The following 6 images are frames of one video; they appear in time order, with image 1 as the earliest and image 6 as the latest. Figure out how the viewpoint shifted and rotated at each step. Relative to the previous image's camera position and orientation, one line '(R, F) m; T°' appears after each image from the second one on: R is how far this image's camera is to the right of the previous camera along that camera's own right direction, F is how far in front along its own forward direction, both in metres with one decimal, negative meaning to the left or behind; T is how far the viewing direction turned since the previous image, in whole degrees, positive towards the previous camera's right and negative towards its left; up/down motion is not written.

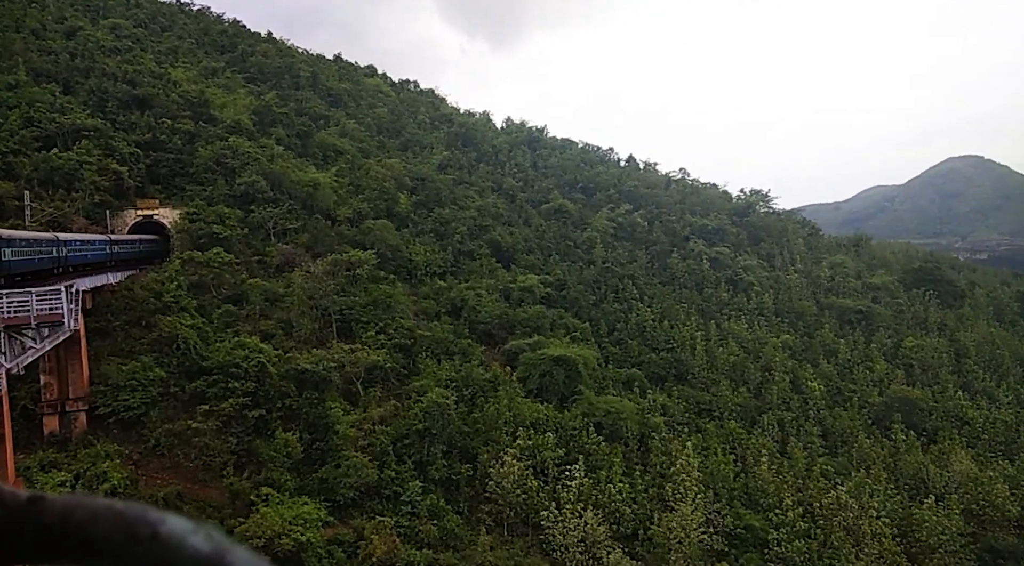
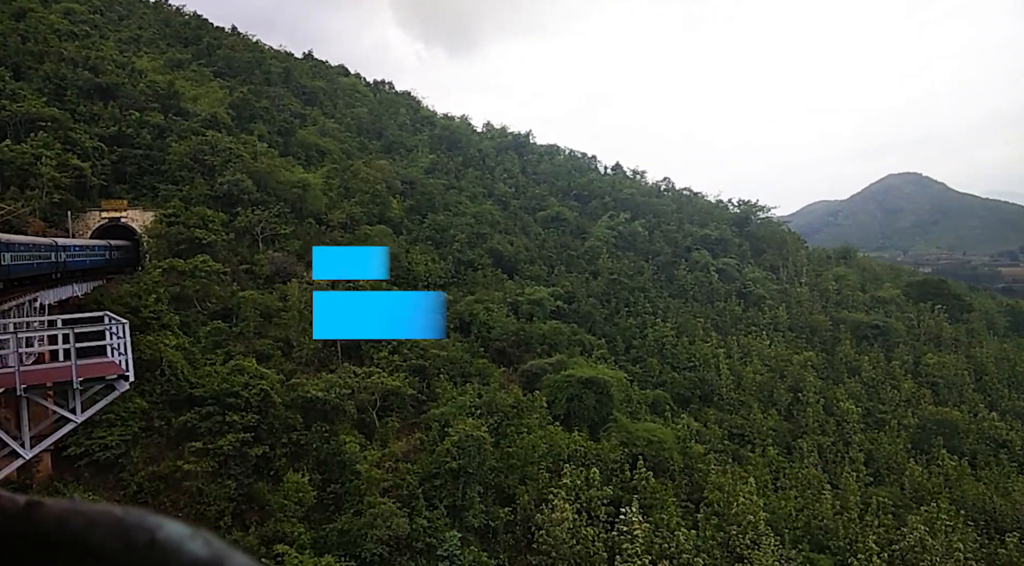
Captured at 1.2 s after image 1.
(-1.9, +2.1) m; +4°
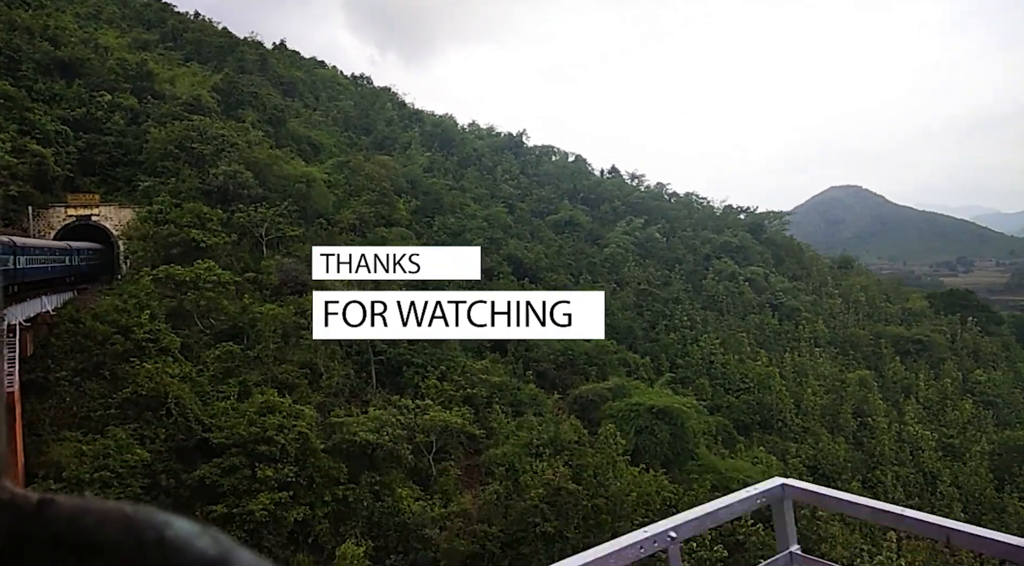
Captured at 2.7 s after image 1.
(-2.6, +2.8) m; +4°
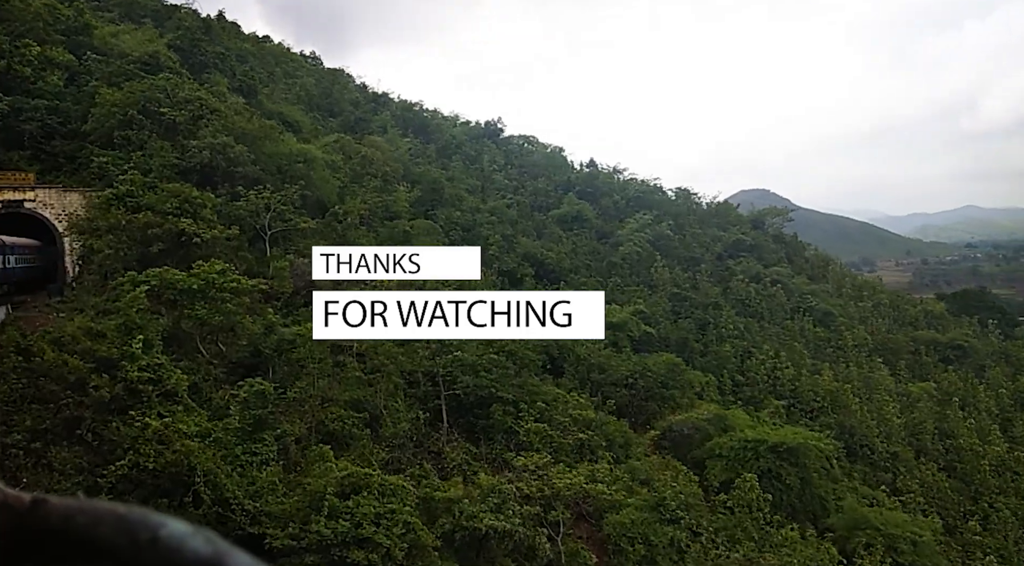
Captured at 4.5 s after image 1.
(-3.2, +3.7) m; +7°
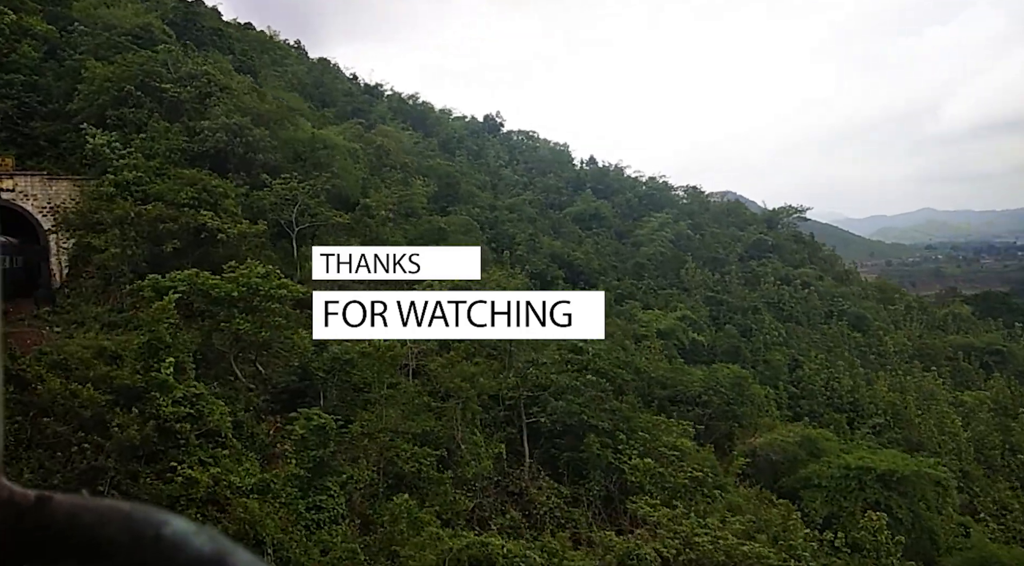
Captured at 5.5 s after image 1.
(-1.7, +1.8) m; +3°
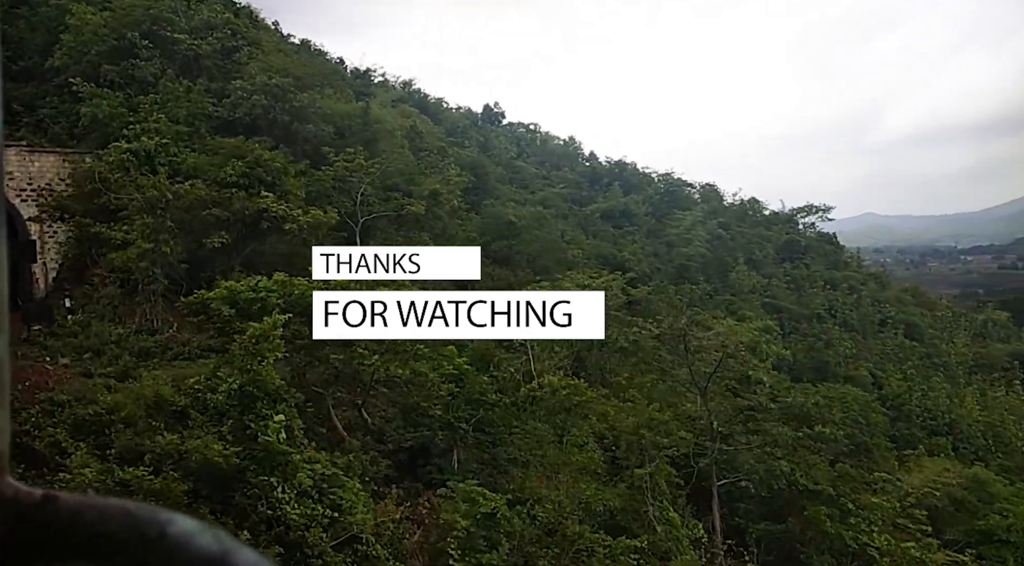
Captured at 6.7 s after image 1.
(-2.3, +2.5) m; +4°
